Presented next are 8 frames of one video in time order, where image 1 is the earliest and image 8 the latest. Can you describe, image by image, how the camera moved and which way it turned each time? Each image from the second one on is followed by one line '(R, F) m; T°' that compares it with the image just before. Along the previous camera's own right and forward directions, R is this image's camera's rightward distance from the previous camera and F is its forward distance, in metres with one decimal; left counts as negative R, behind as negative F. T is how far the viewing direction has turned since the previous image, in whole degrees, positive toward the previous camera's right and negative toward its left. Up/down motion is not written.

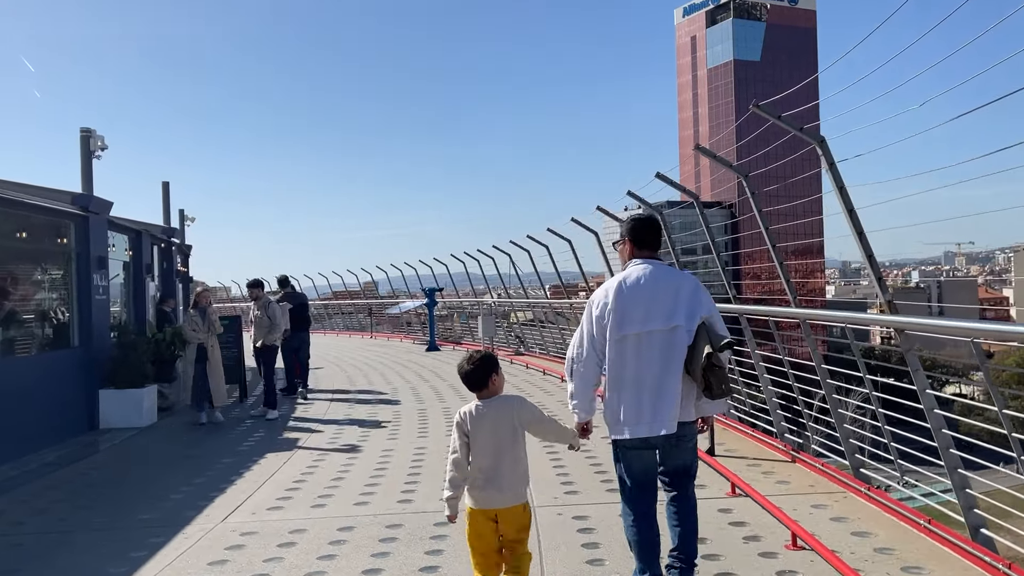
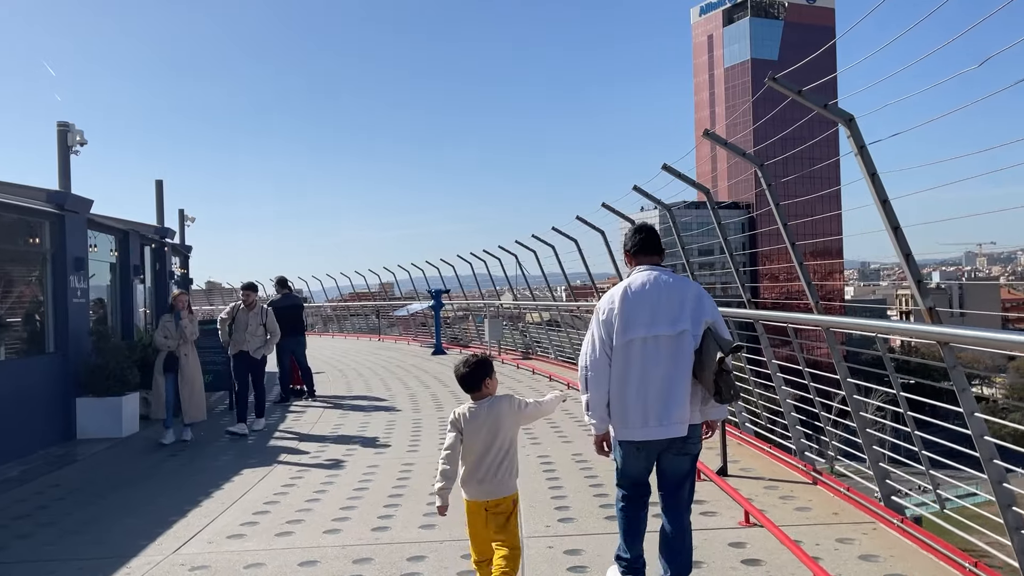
(+0.2, +0.5) m; -1°
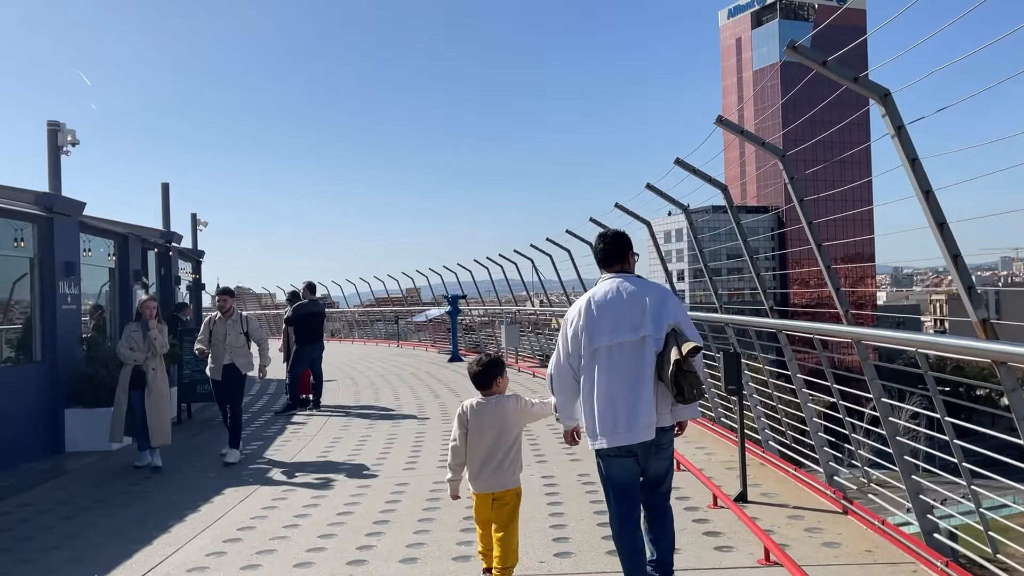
(+0.2, +0.5) m; -2°
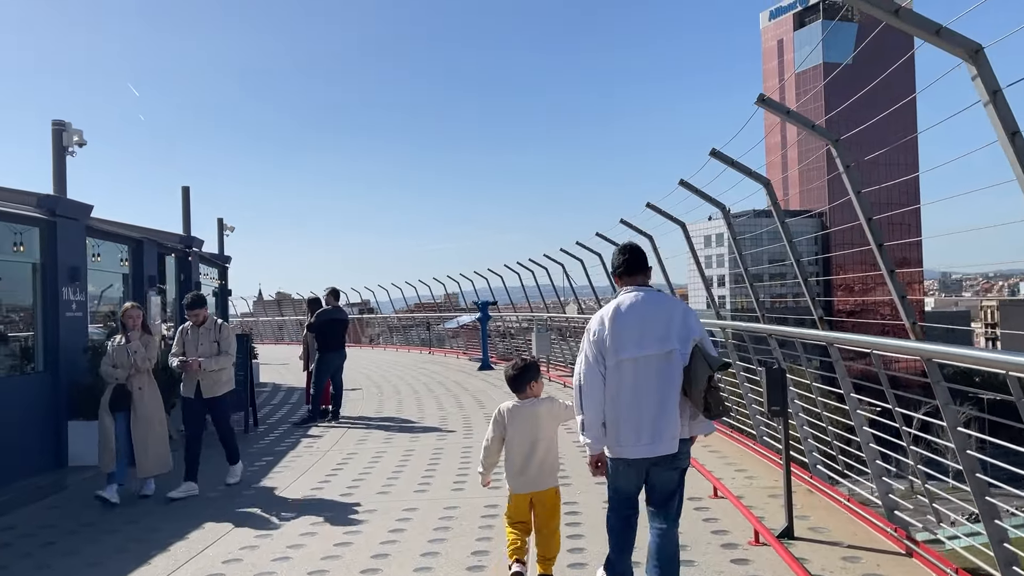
(+0.1, +0.5) m; -3°
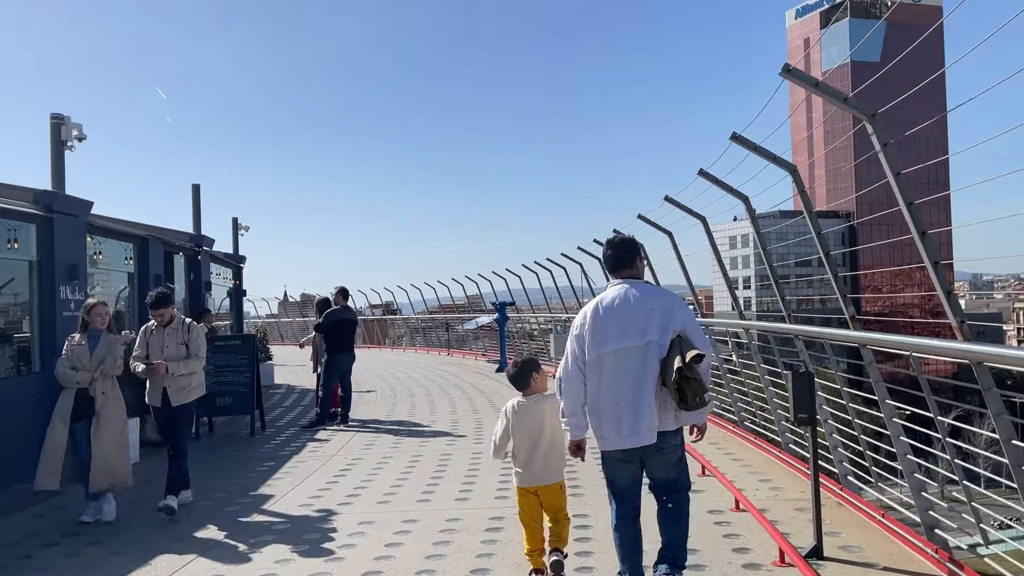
(+0.1, +0.4) m; -2°
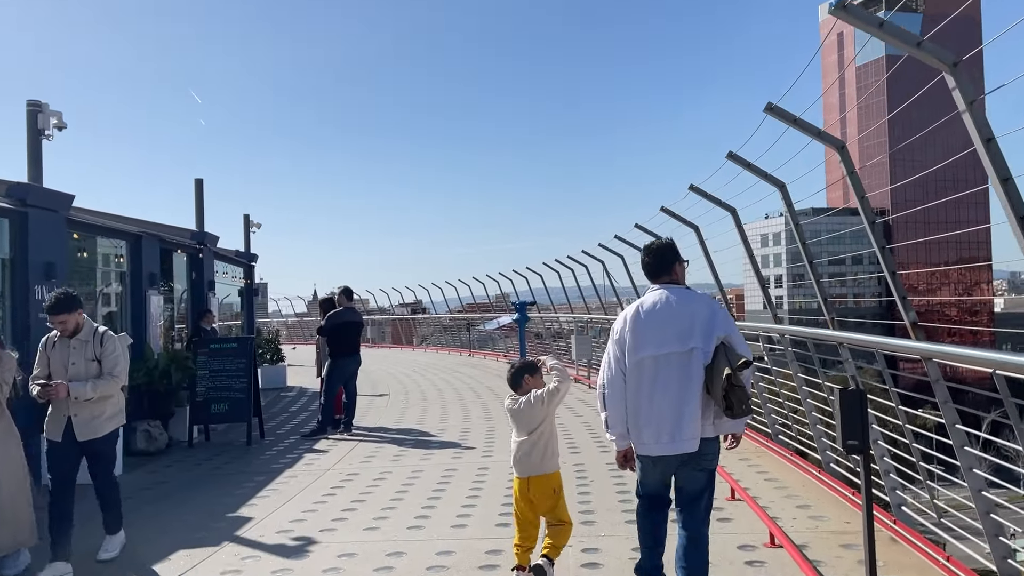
(+0.2, +0.7) m; -2°
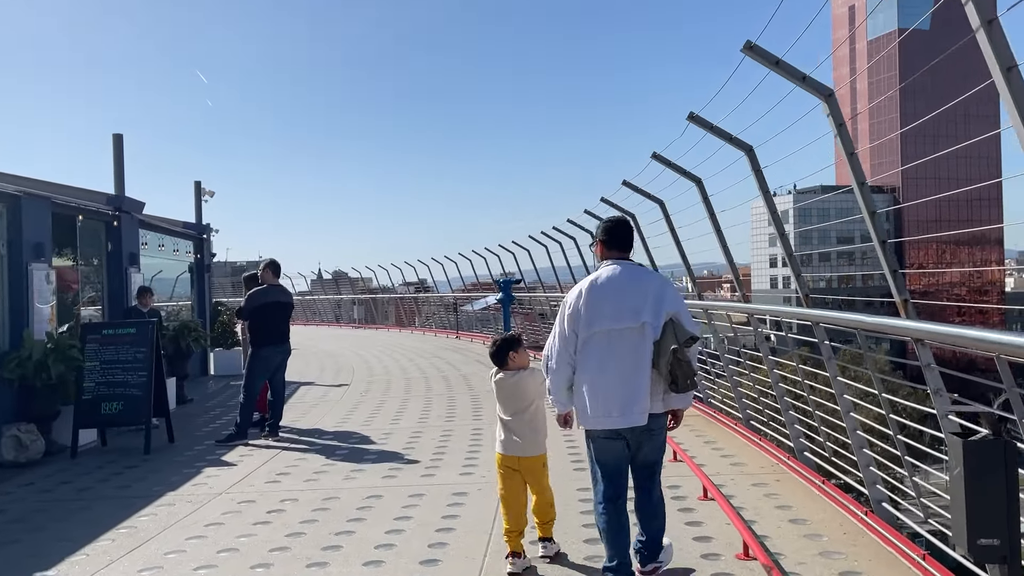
(+0.4, +1.7) m; 0°
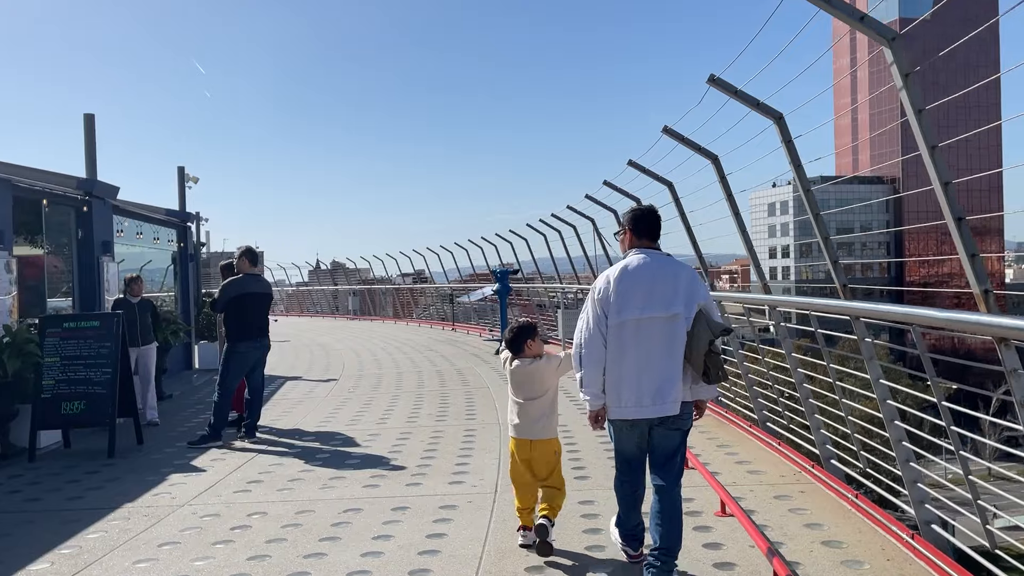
(0.0, +0.6) m; 0°
